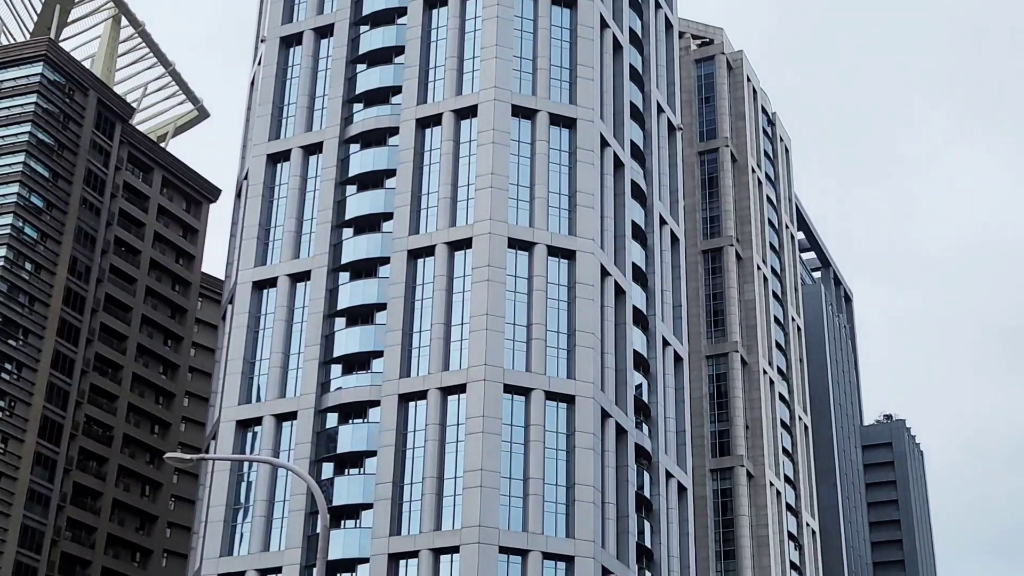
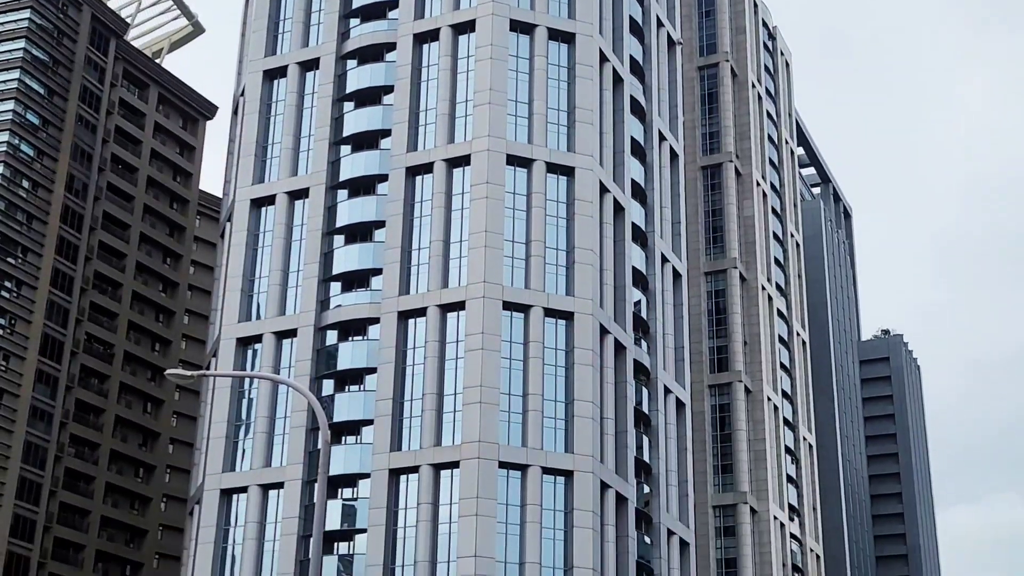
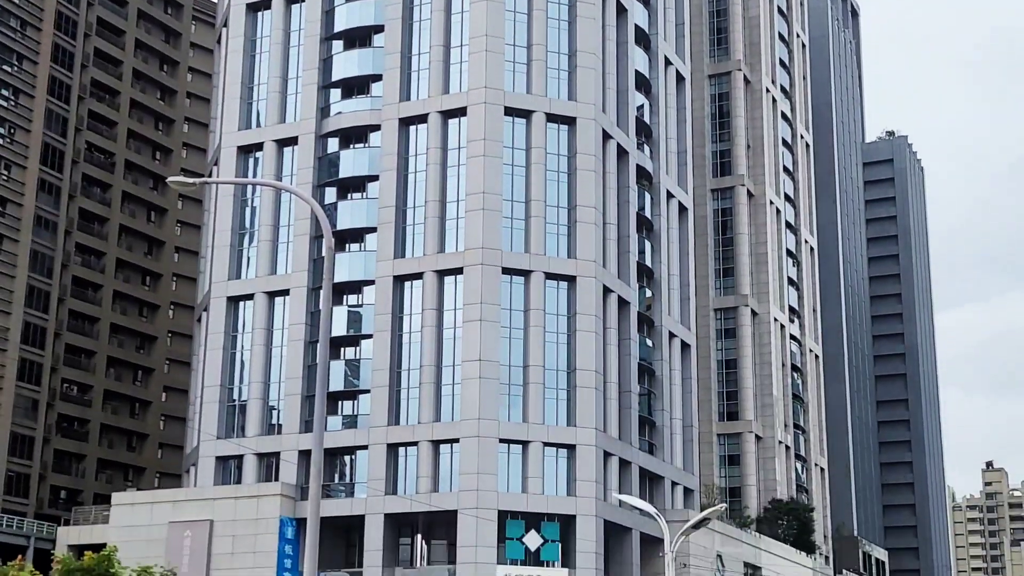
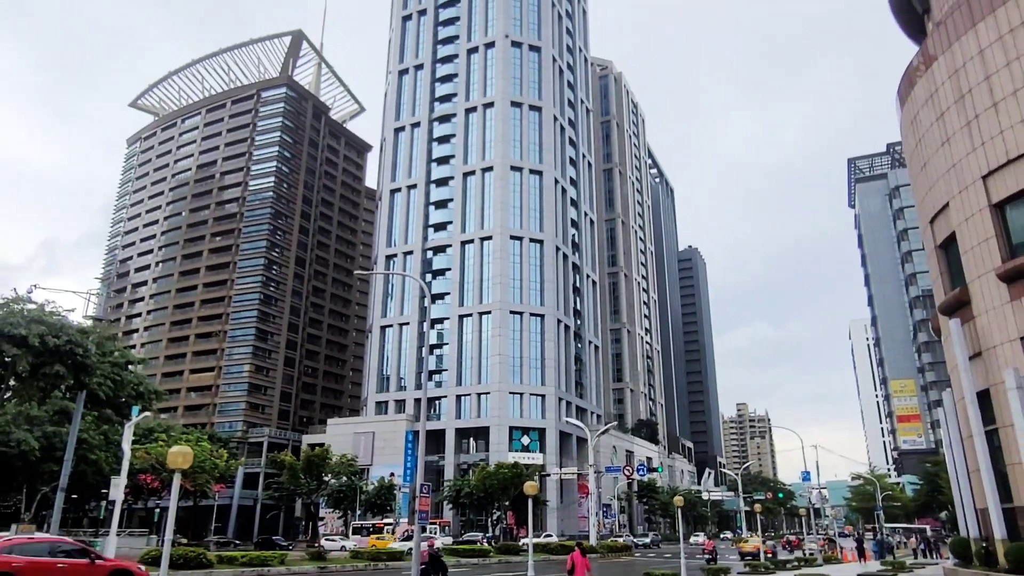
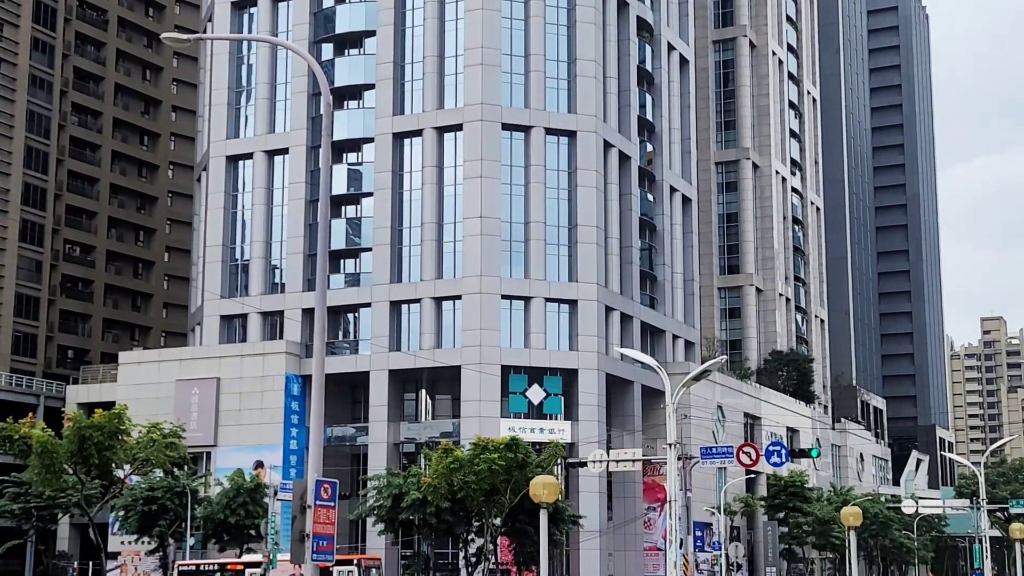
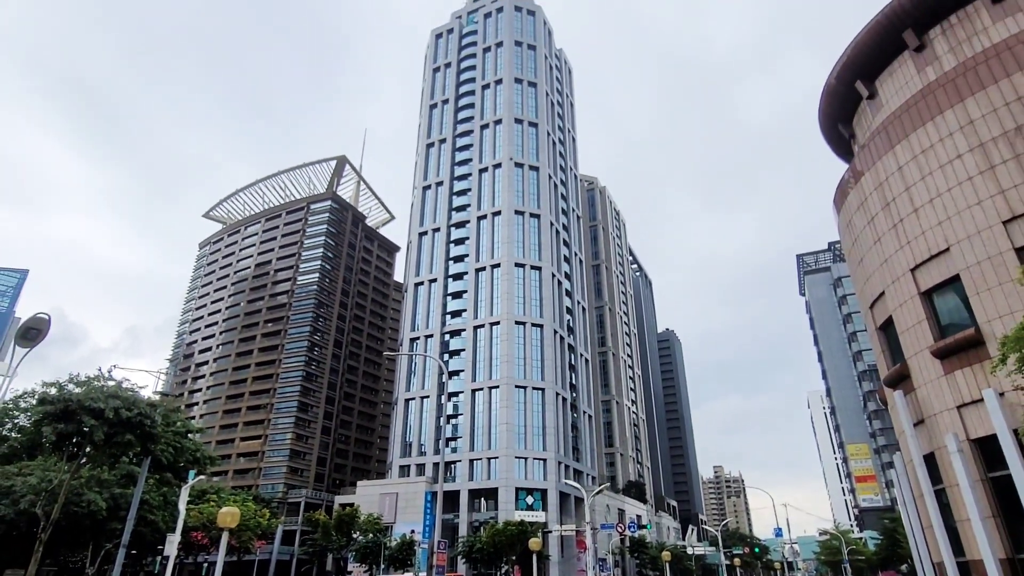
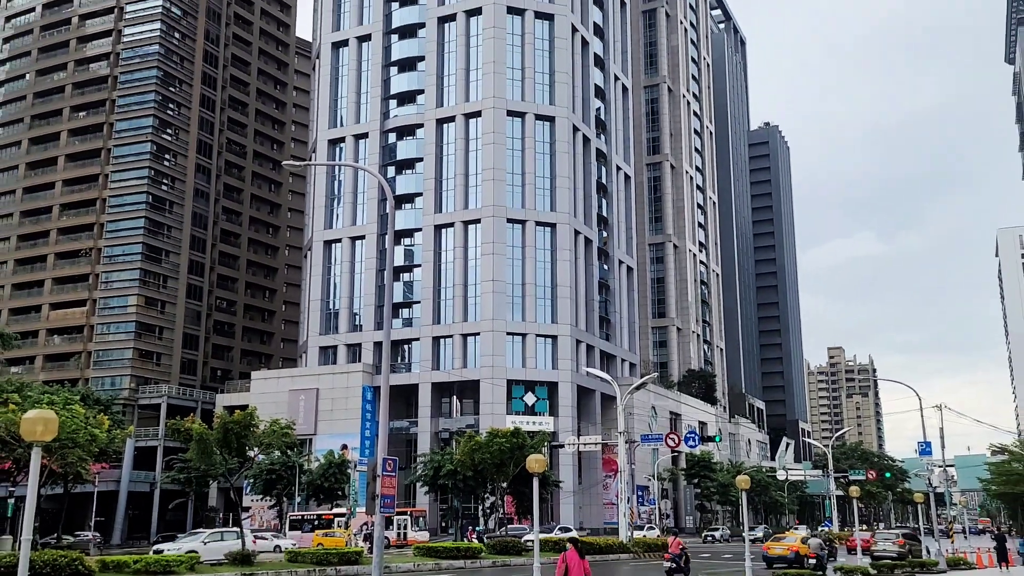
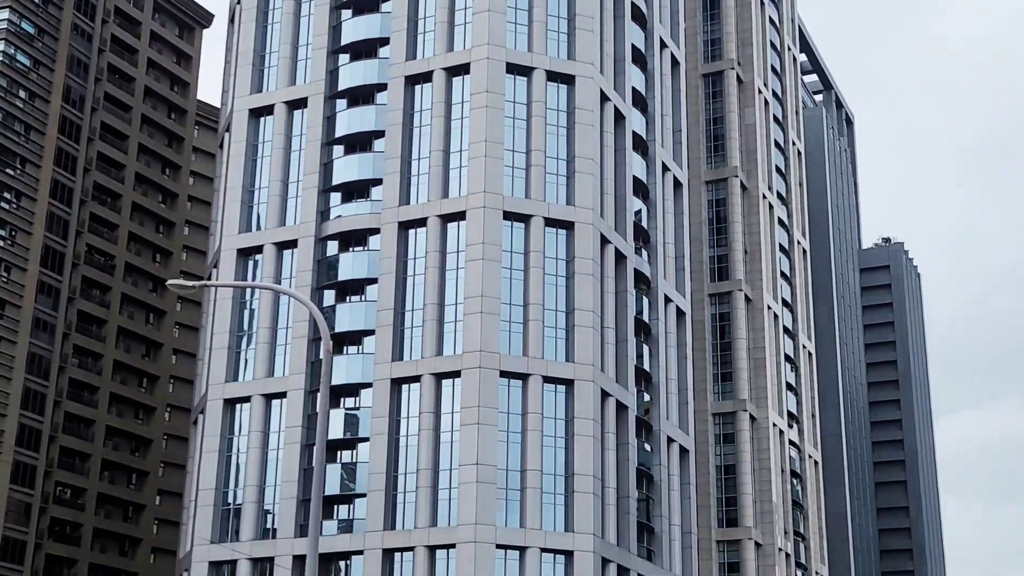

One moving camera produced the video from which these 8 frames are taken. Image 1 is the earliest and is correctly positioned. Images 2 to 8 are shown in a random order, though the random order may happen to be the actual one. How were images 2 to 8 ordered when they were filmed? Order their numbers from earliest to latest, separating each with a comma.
2, 8, 3, 5, 7, 4, 6
